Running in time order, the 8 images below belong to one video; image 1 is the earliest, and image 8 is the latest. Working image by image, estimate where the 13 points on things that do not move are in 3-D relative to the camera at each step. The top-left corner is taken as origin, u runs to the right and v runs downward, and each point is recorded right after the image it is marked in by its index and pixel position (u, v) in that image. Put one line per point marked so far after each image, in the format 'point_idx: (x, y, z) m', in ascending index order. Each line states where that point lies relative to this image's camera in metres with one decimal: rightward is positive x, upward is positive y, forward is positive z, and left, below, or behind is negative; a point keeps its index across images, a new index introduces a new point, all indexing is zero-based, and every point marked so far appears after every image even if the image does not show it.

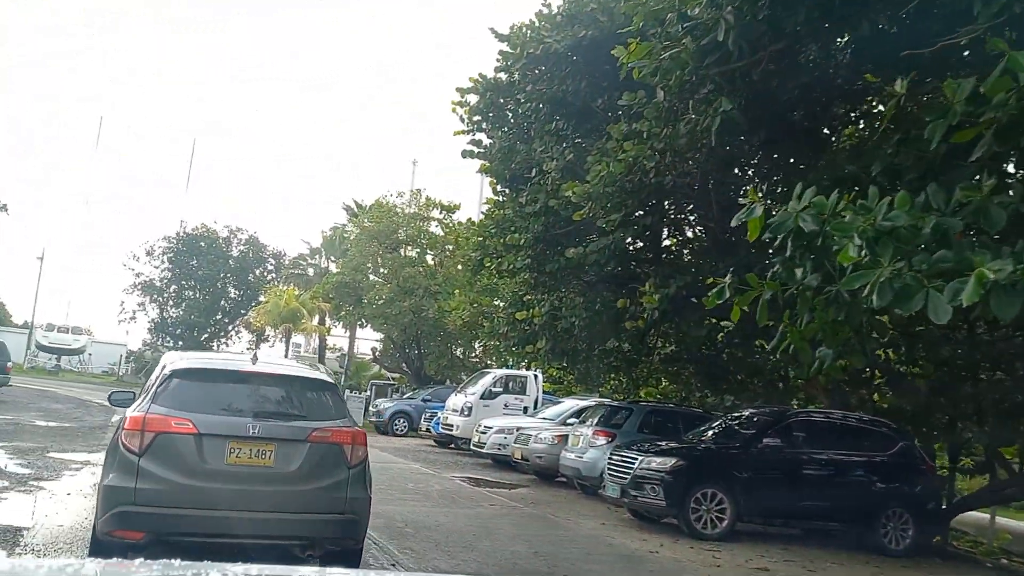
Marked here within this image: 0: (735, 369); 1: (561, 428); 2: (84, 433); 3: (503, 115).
0: (+4.3, -1.6, +16.7) m
1: (+1.0, -2.8, +17.1) m
2: (-9.5, -3.2, +19.0) m
3: (-0.1, +2.7, +13.4) m
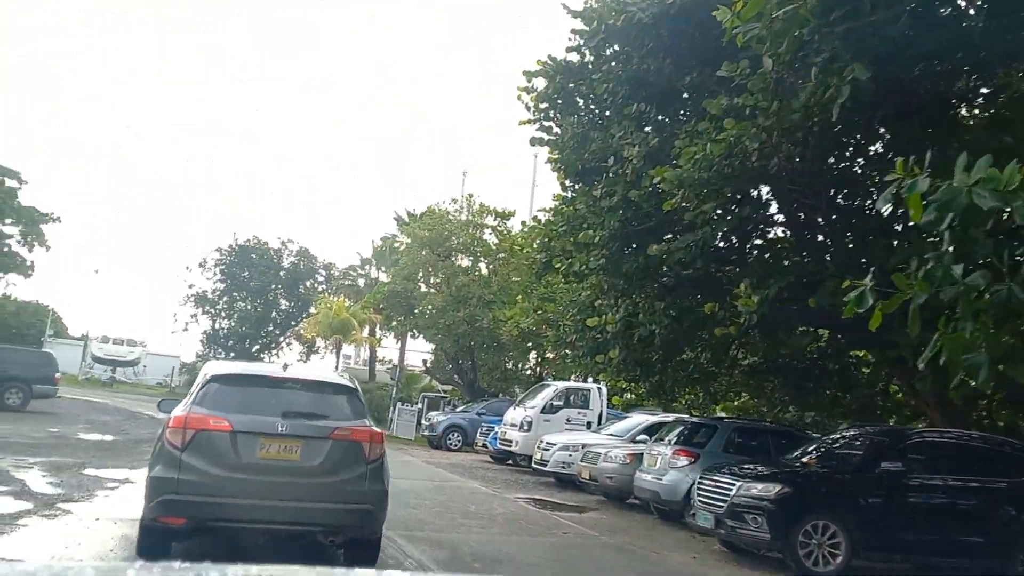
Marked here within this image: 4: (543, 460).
0: (+5.6, -1.7, +15.2) m
1: (+2.2, -2.9, +15.7) m
2: (-8.1, -3.4, +18.2) m
3: (+0.9, +2.6, +12.1) m
4: (+0.7, -3.6, +17.9) m
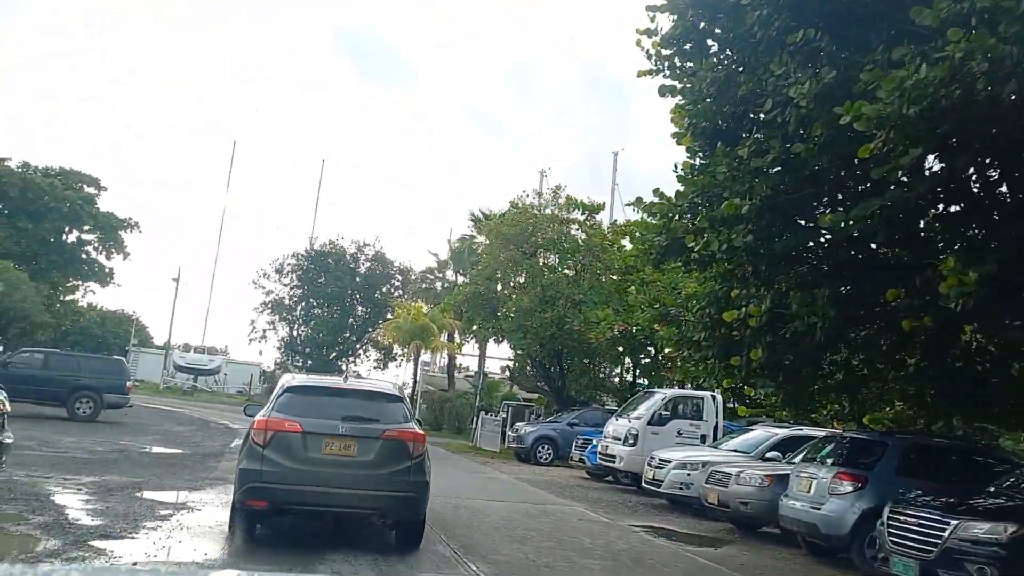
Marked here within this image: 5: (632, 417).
0: (+7.2, -1.5, +12.4) m
1: (+4.0, -2.7, +13.2) m
2: (-6.1, -3.4, +16.6) m
3: (+2.3, +2.8, +9.8) m
4: (+2.6, -3.5, +15.6) m
5: (+2.5, -2.7, +18.0) m
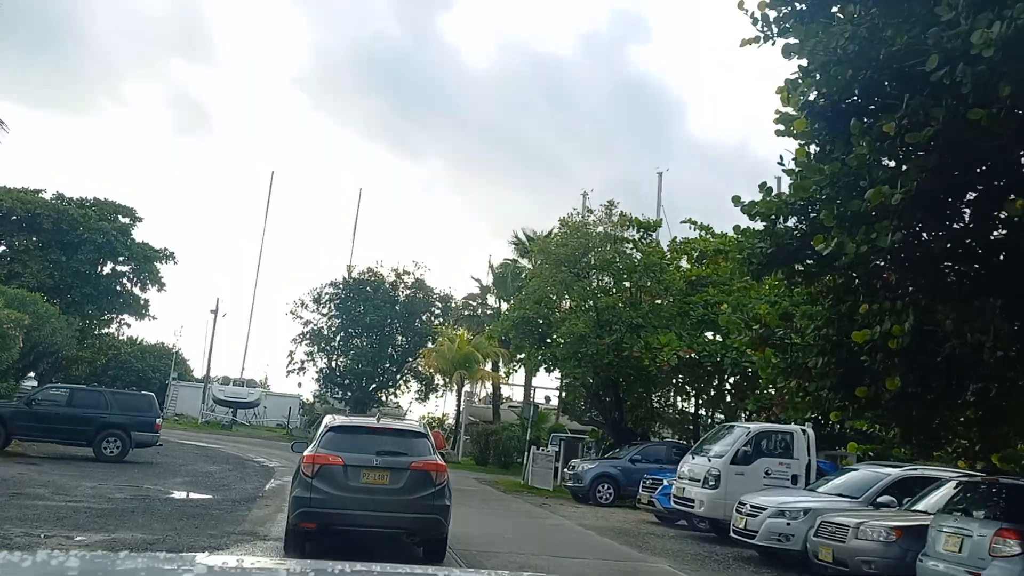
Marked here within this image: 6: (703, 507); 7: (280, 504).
0: (+8.1, -1.6, +10.2) m
1: (+4.9, -2.9, +11.1) m
2: (-5.0, -3.8, +14.8) m
3: (+3.0, +2.7, +7.9) m
4: (+3.7, -3.8, +13.5) m
5: (+3.7, -3.1, +16.0) m
6: (+3.4, -3.9, +15.4) m
7: (-4.4, -4.1, +16.2) m
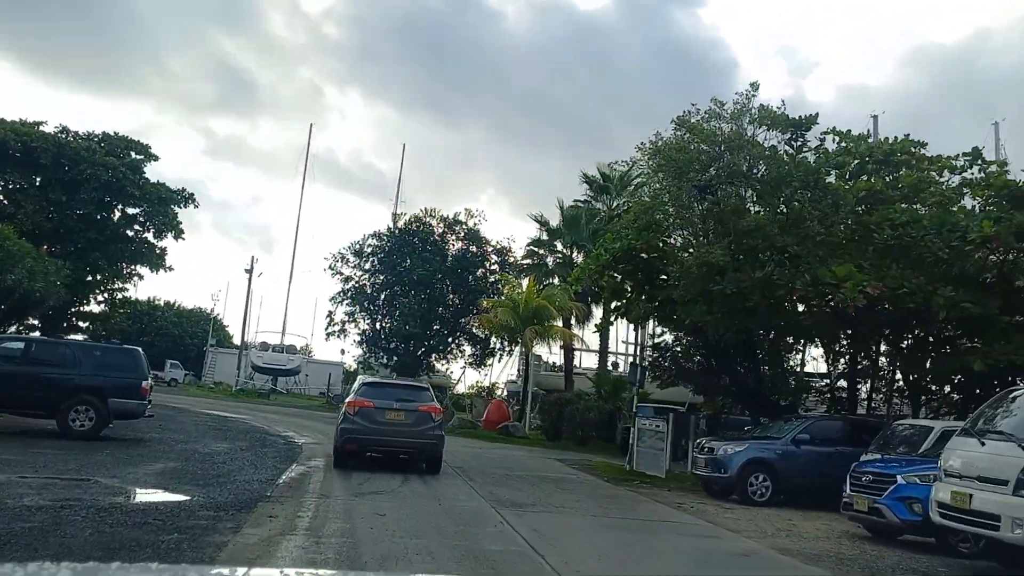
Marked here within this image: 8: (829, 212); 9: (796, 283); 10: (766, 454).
0: (+9.6, -0.3, +3.4) m
1: (+6.5, -1.6, +4.5) m
2: (-3.3, -2.4, +8.7) m
3: (+4.4, +3.9, +1.3) m
4: (+5.4, -2.4, +6.9) m
5: (+5.5, -1.6, +9.4) m
6: (+5.2, -2.5, +8.9) m
7: (-2.6, -2.6, +10.0) m
8: (+6.6, +1.6, +18.0) m
9: (+5.6, +0.1, +17.2) m
10: (+4.7, -3.0, +15.6) m
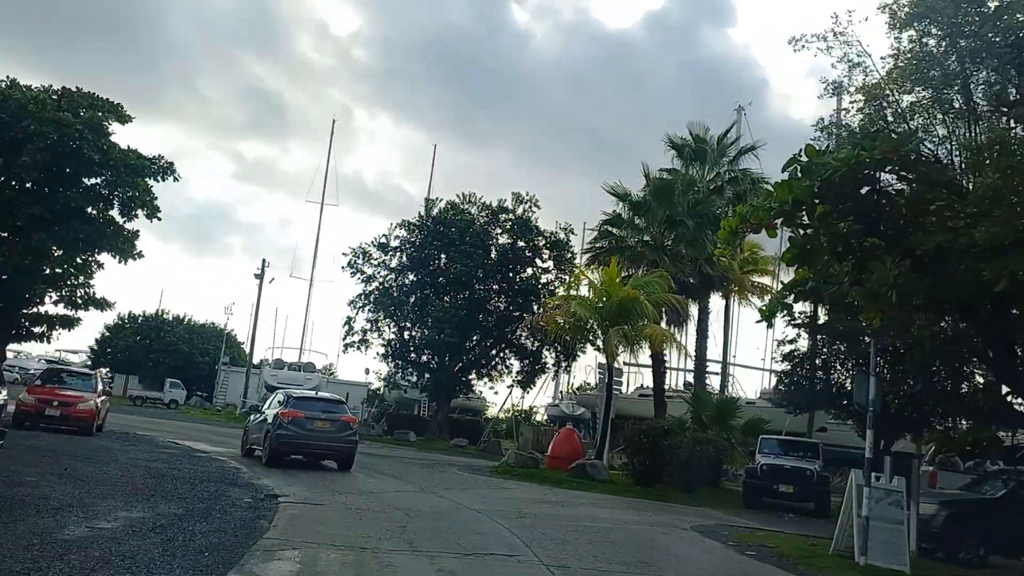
0: (+10.8, +0.8, -5.3) m
1: (+7.7, -0.6, -4.1) m
2: (-1.9, -1.5, +0.4) m
3: (+5.5, +5.0, -7.1) m
4: (+6.6, -1.4, -1.7) m
5: (+6.8, -0.7, +0.8) m
6: (+6.5, -1.5, +0.4) m
7: (-1.2, -1.7, +1.7) m
8: (+8.2, +2.3, +9.5) m
9: (+7.2, +0.8, +8.7) m
10: (+6.2, -2.3, +7.0) m
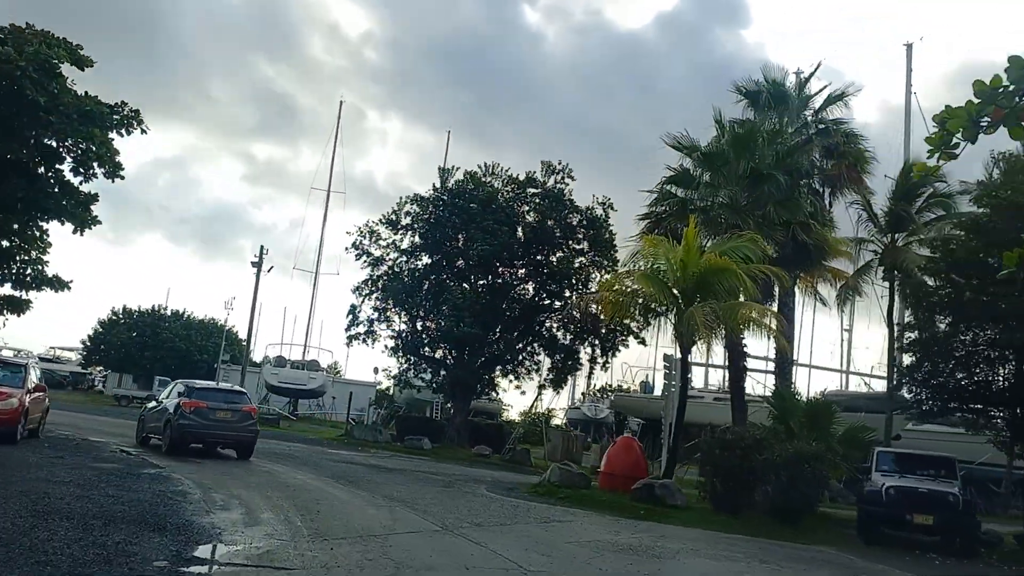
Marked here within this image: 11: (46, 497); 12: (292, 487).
0: (+11.4, +1.5, -10.6) m
1: (+8.3, +0.1, -9.3) m
2: (-1.2, -0.8, -4.7) m
3: (+6.1, +5.7, -12.3) m
4: (+7.3, -0.7, -6.9) m
5: (+7.5, 0.0, -4.4) m
6: (+7.2, -0.8, -4.9) m
7: (-0.5, -1.0, -3.4) m
8: (+9.0, +3.0, +4.3) m
9: (+8.0, +1.5, +3.5) m
10: (+7.0, -1.6, +1.8) m
11: (-5.8, -2.6, +10.8) m
12: (-3.8, -3.4, +14.9) m
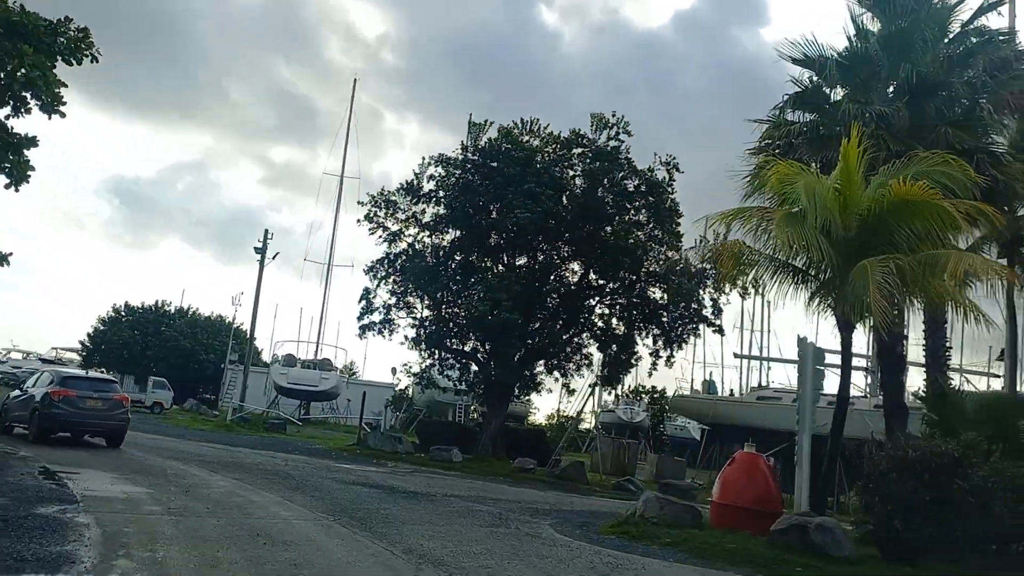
0: (+11.9, +2.4, -16.3) m
1: (+8.9, +1.0, -15.0) m
2: (-0.6, 0.0, -10.2) m
3: (+6.6, +6.6, -17.9) m
4: (+7.9, +0.1, -12.5) m
5: (+8.2, +0.8, -10.0) m
6: (+7.9, 0.0, -10.5) m
7: (+0.2, -0.2, -8.9) m
8: (+9.8, +3.8, -1.4) m
9: (+8.8, +2.3, -2.2) m
10: (+7.8, -0.8, -3.8) m
11: (-4.9, -1.9, +5.4) m
12: (-2.7, -2.7, +9.4) m
